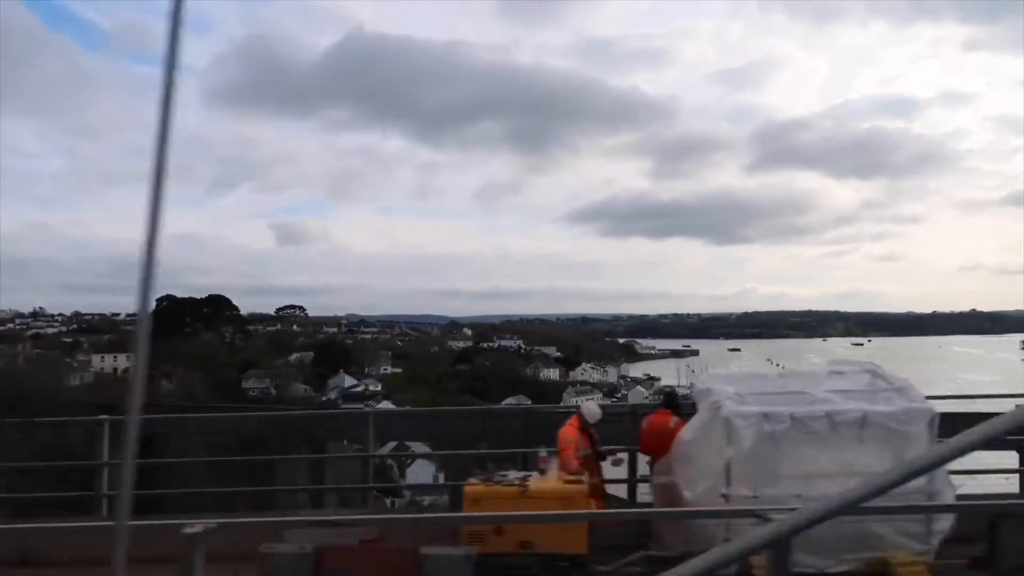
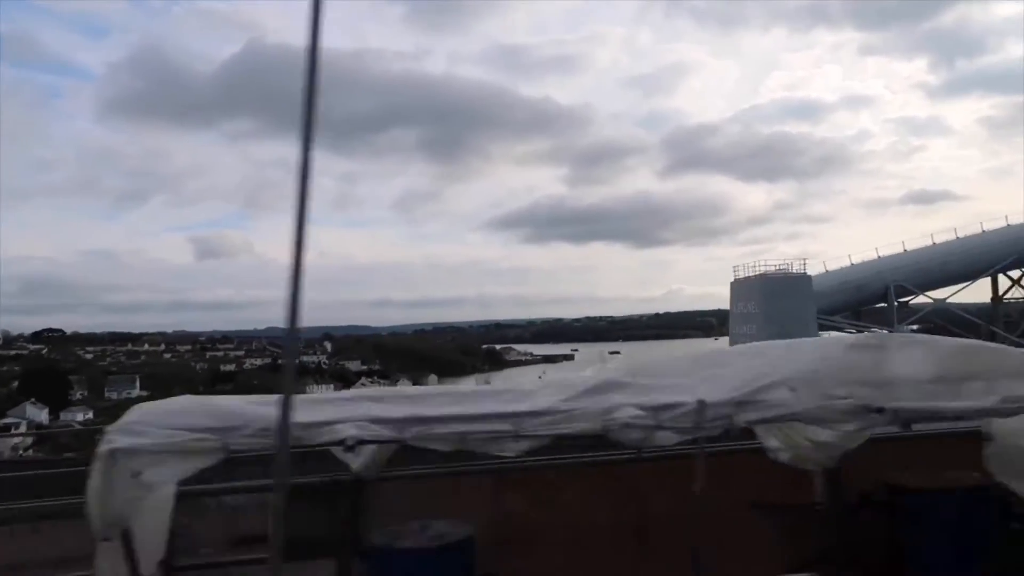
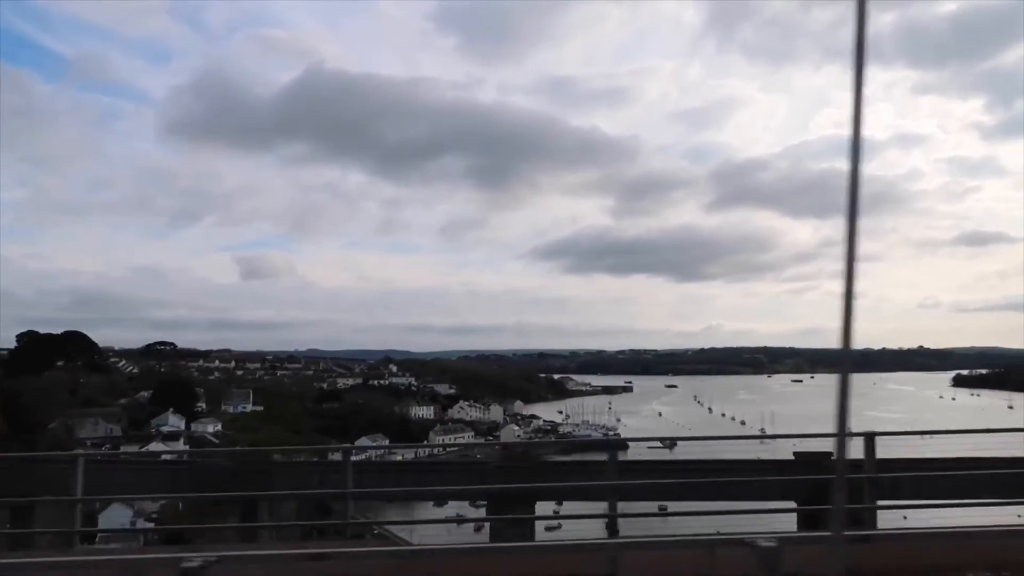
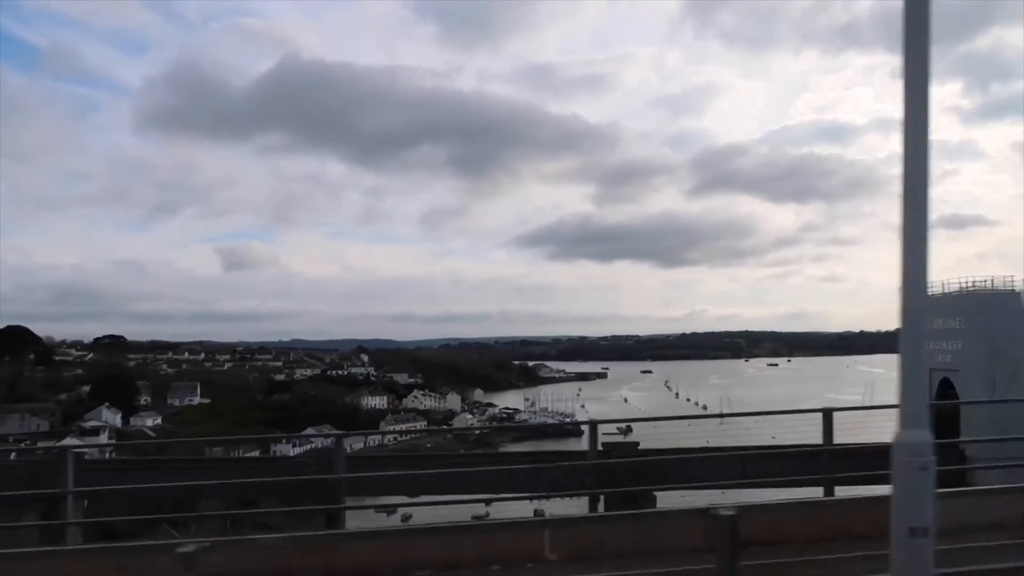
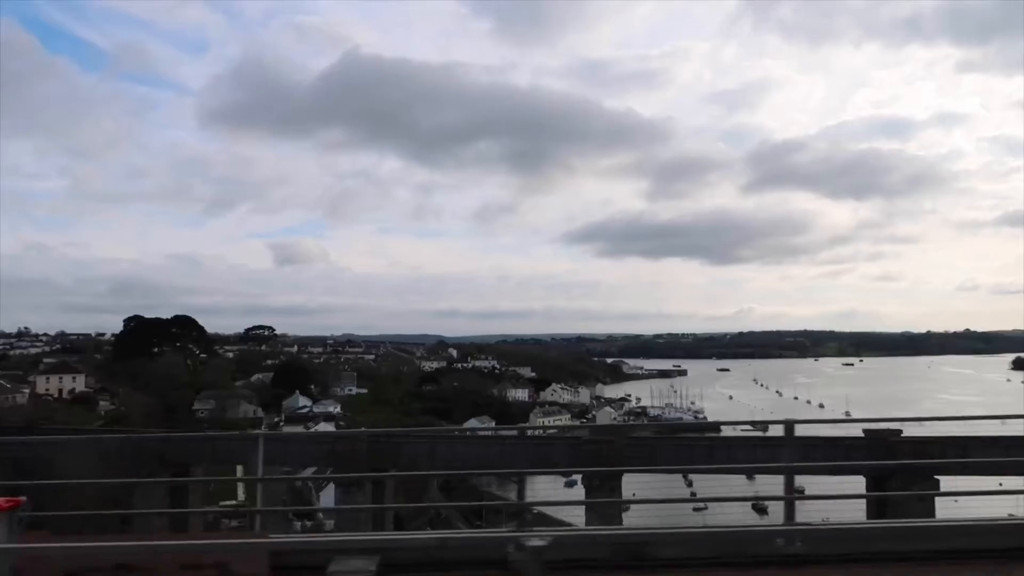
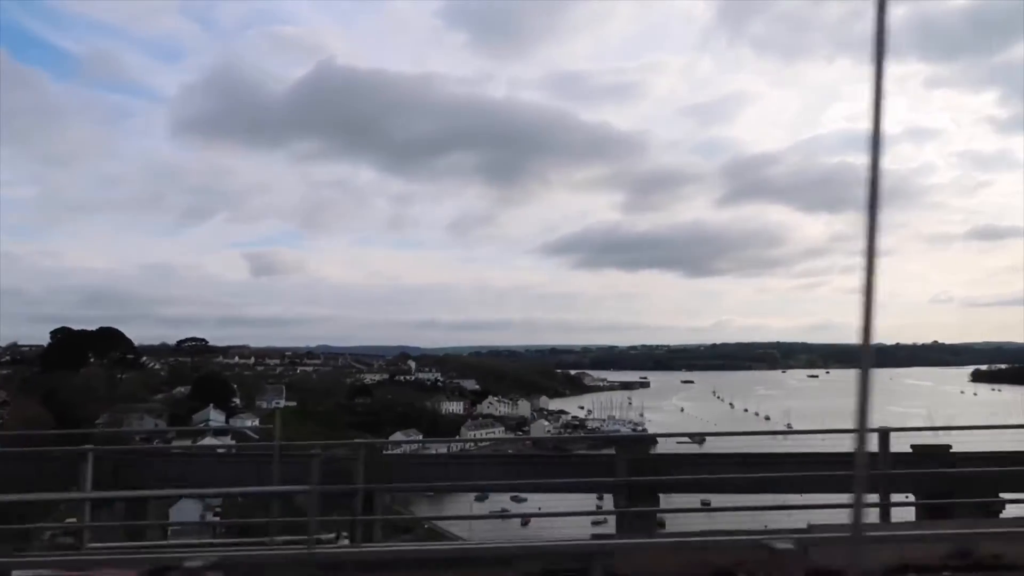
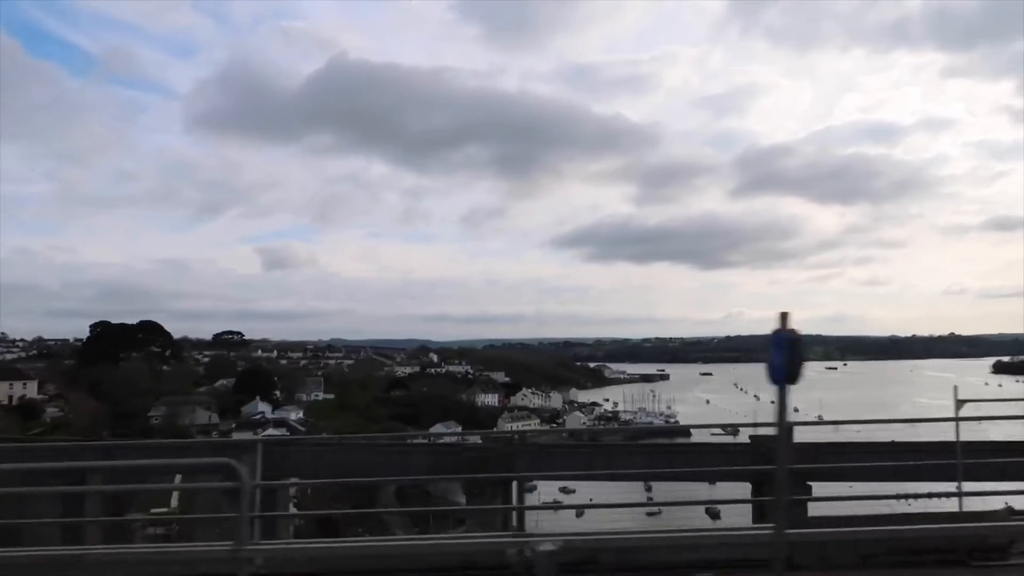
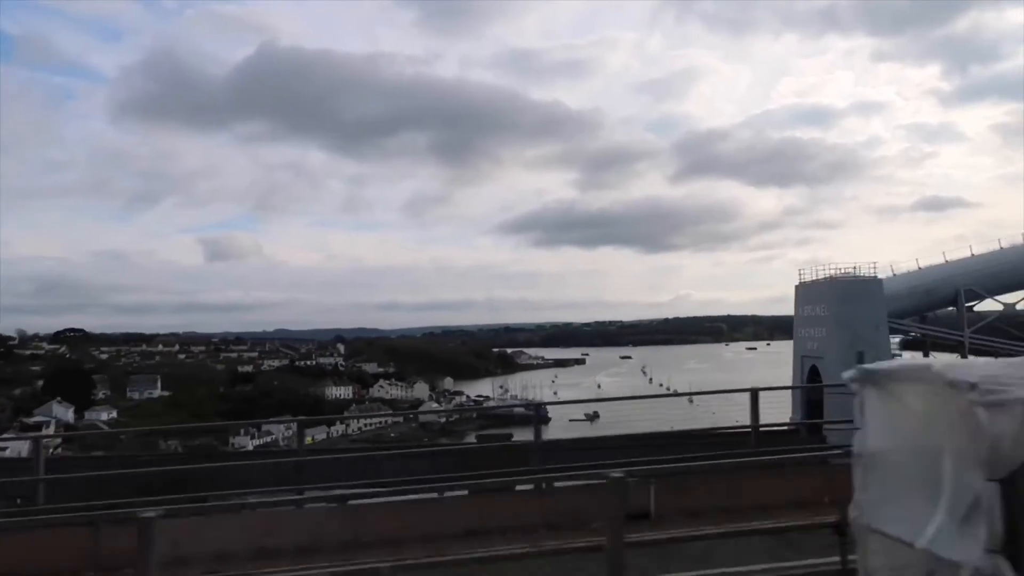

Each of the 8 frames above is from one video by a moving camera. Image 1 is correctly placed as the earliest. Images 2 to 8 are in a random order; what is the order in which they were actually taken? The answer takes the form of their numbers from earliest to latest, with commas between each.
5, 7, 6, 3, 4, 8, 2
